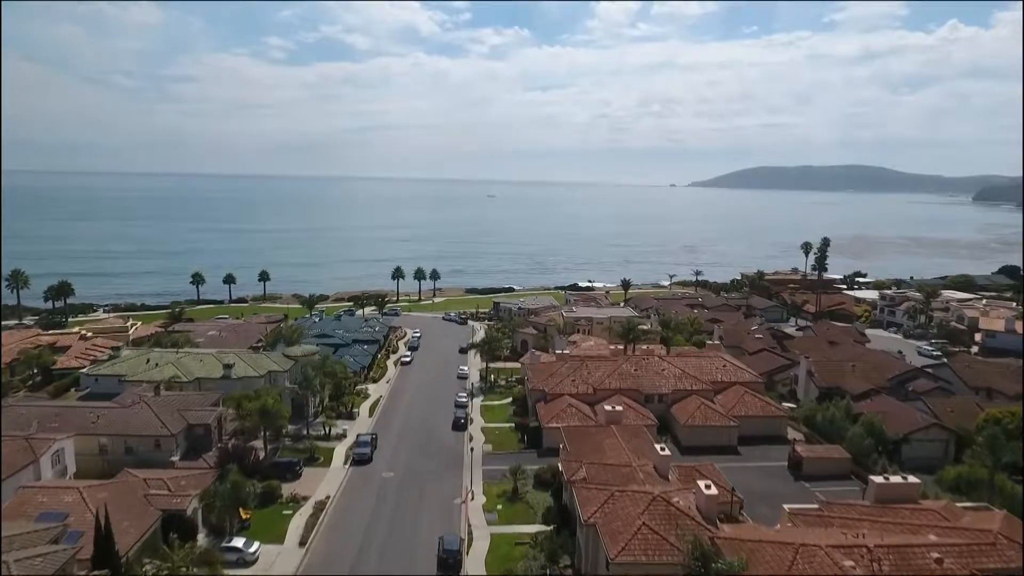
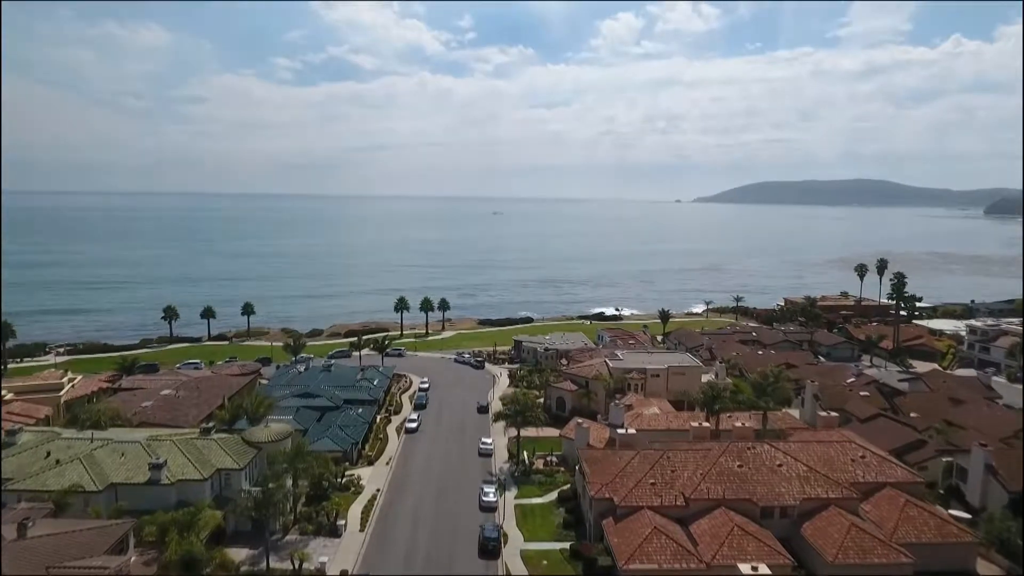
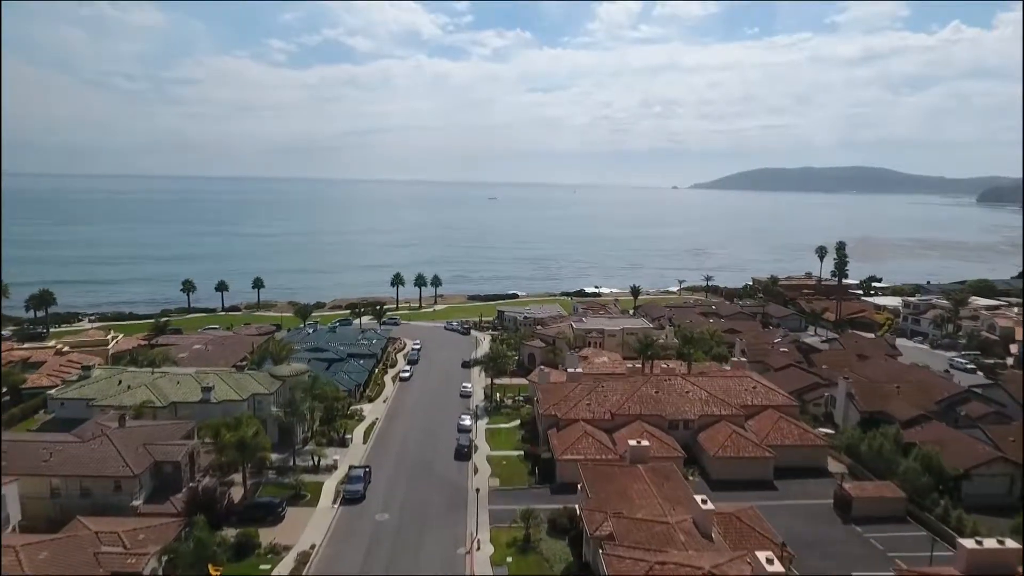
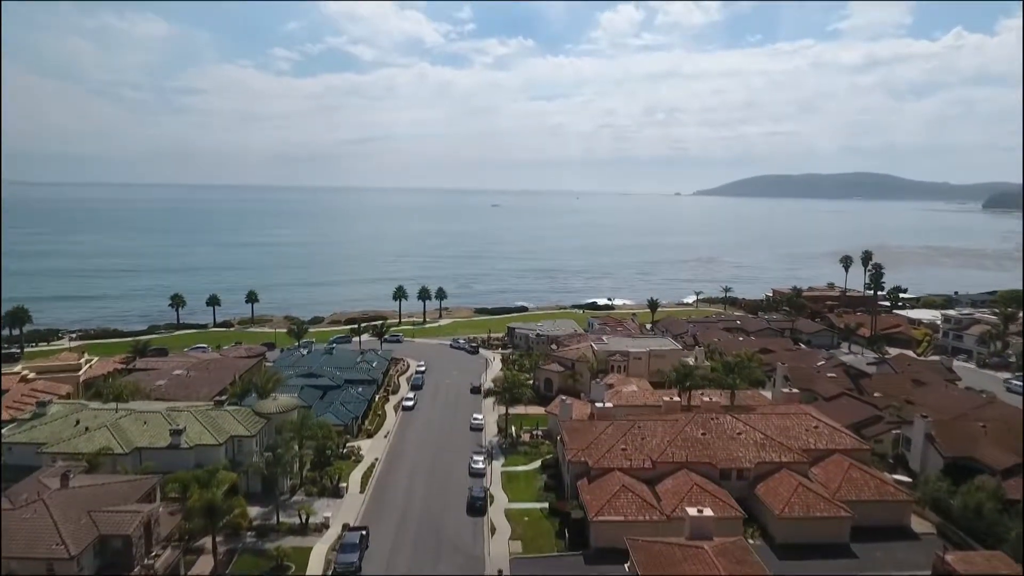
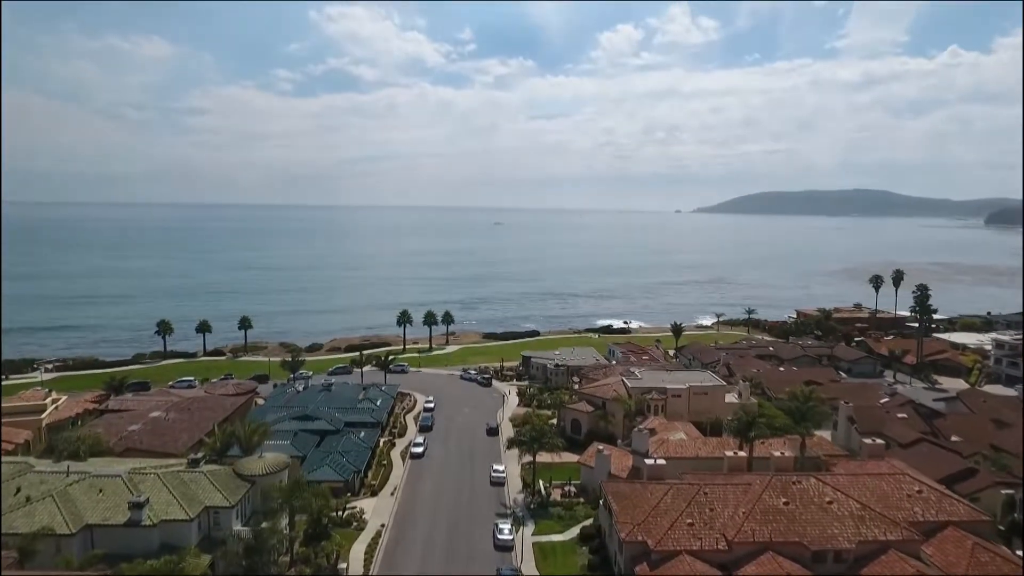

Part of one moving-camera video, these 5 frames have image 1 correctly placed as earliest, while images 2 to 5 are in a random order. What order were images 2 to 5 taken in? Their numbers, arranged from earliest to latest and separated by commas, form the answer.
3, 4, 2, 5
